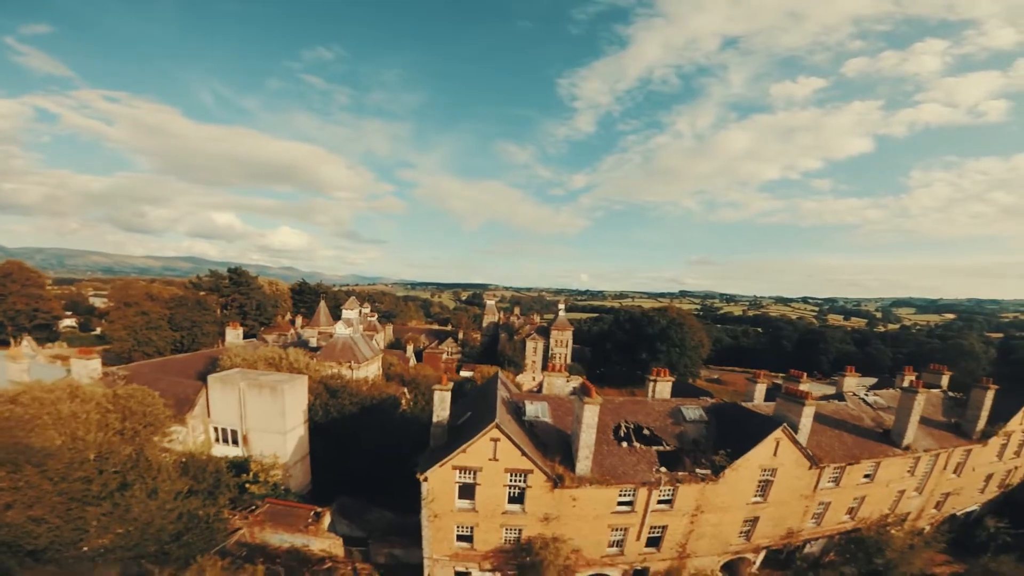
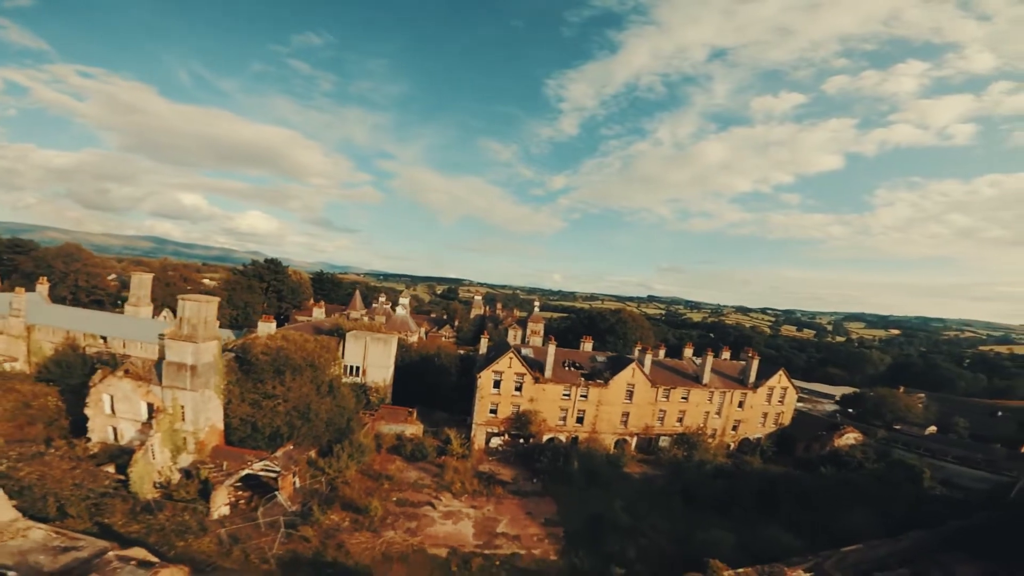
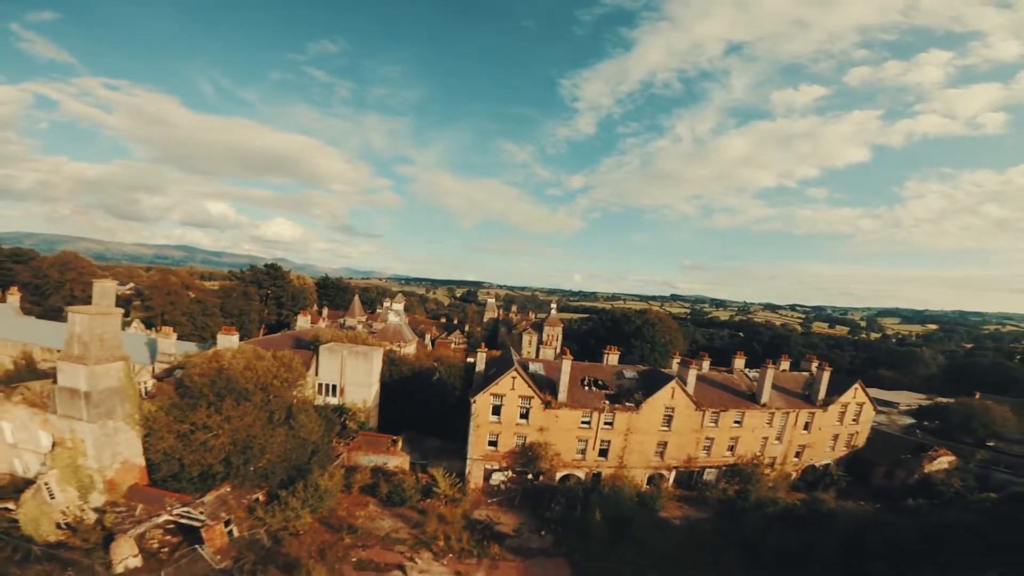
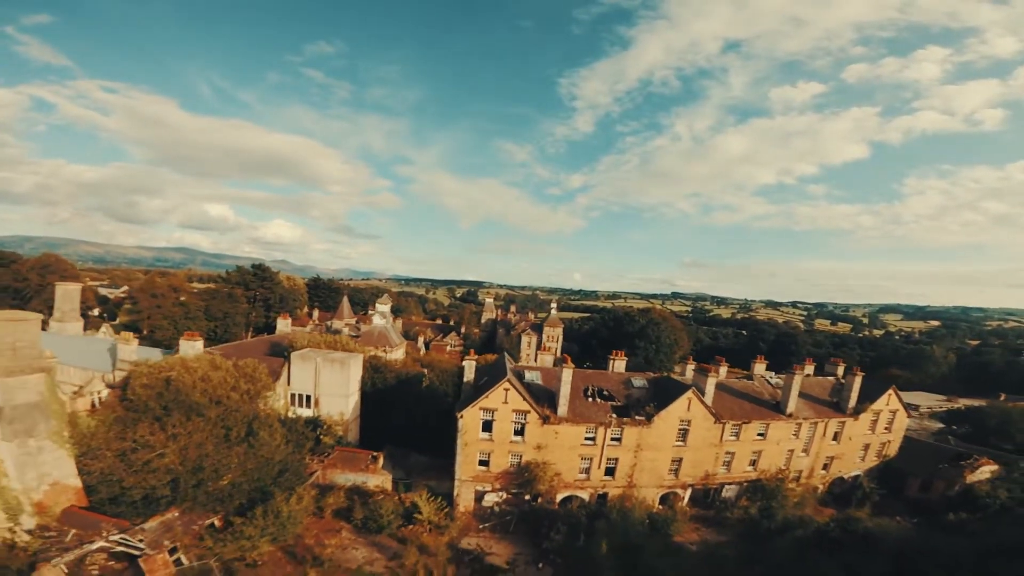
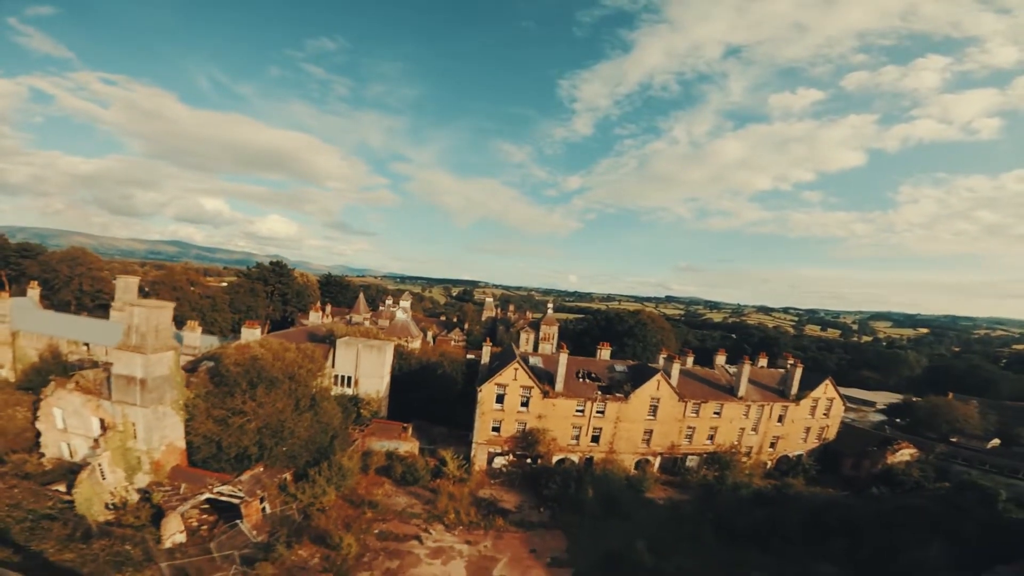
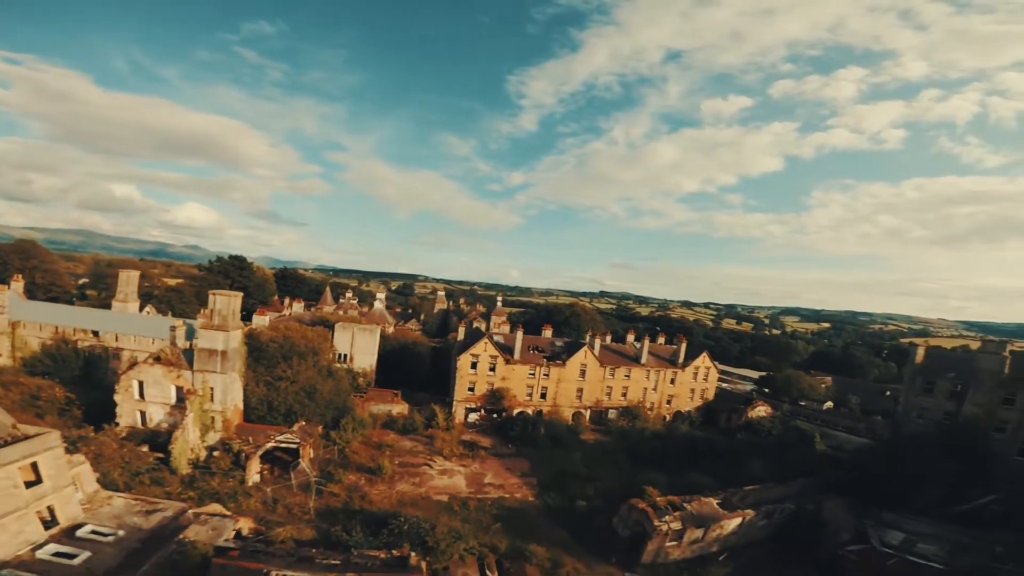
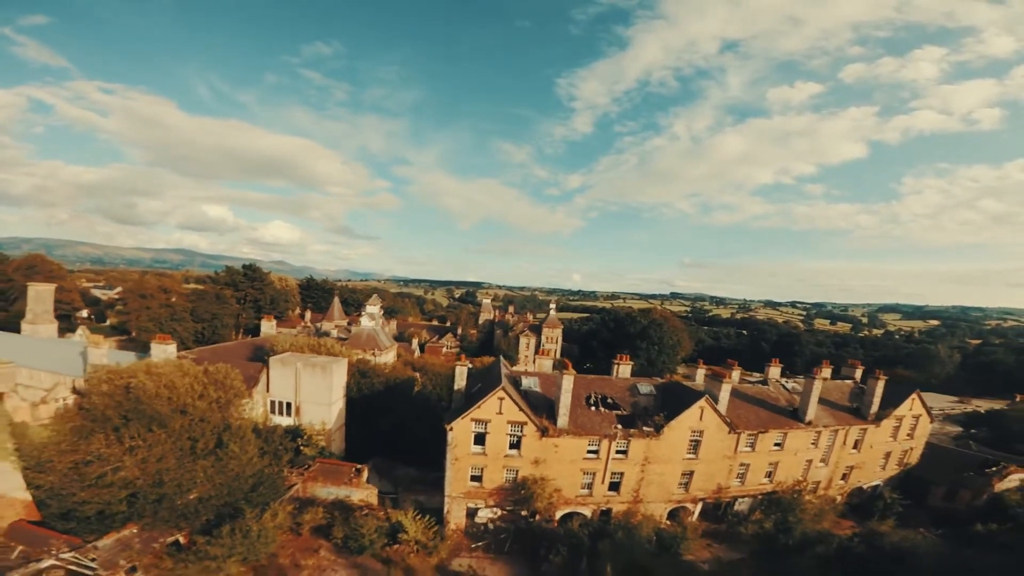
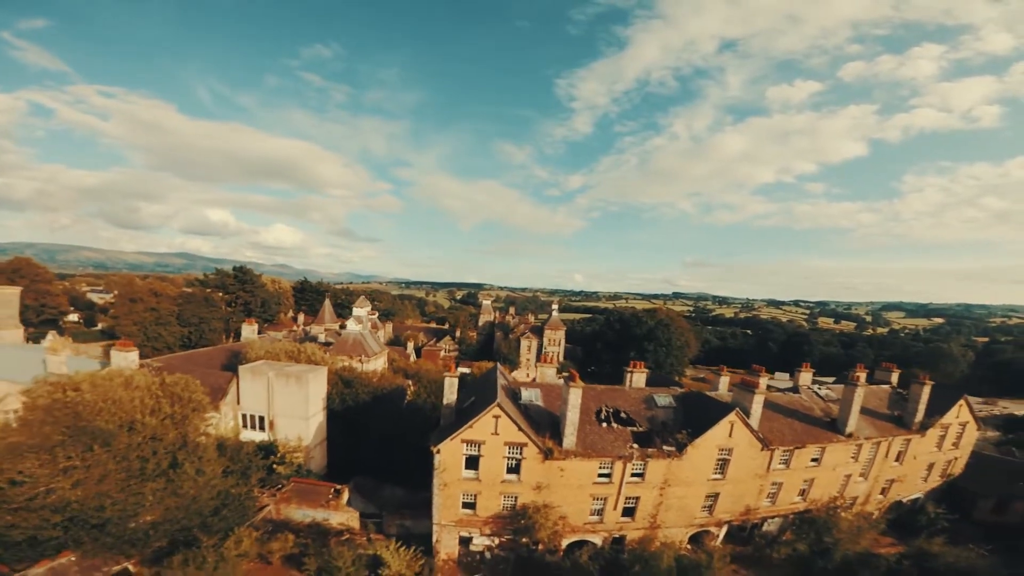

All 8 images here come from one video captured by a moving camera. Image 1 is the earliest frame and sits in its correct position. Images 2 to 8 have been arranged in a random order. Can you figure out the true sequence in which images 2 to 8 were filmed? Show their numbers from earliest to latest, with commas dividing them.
8, 7, 4, 3, 5, 2, 6
